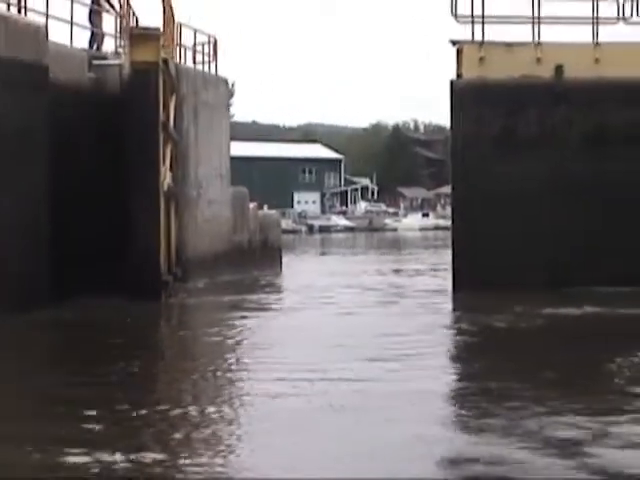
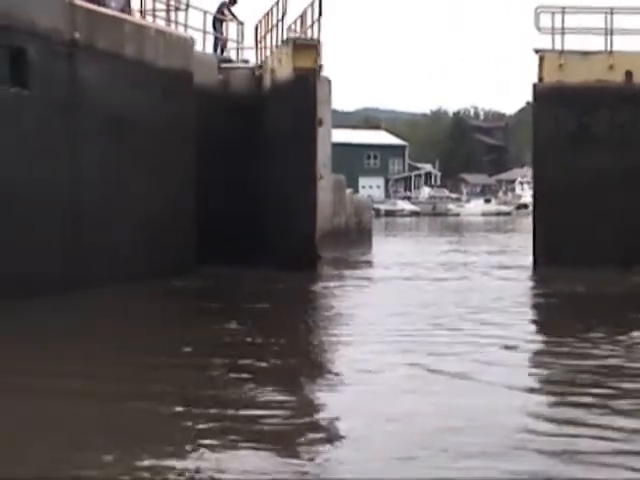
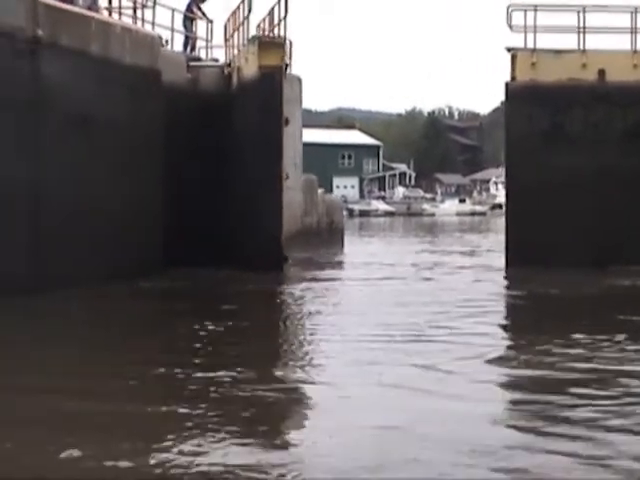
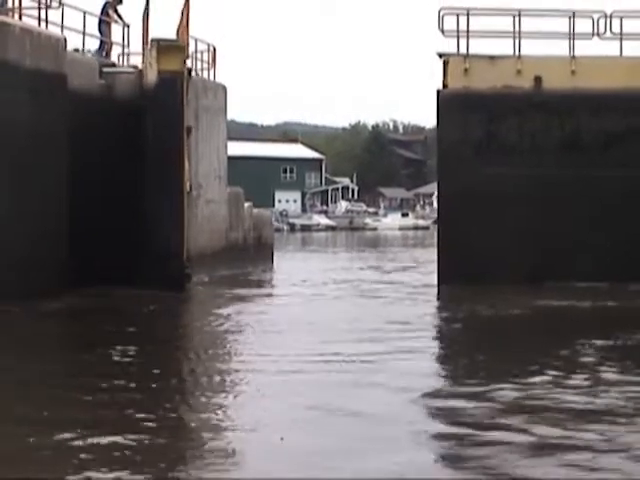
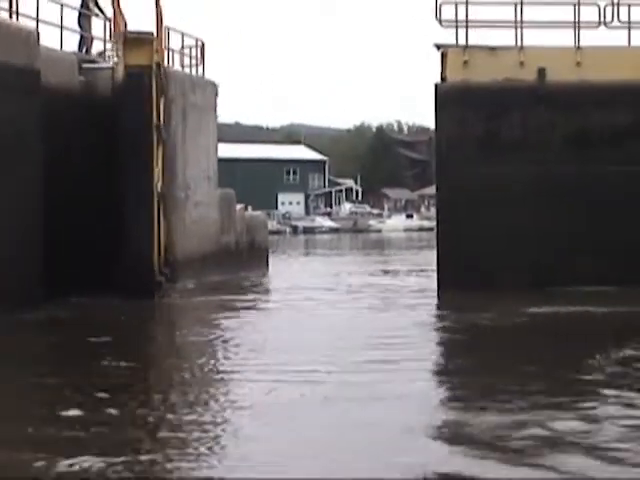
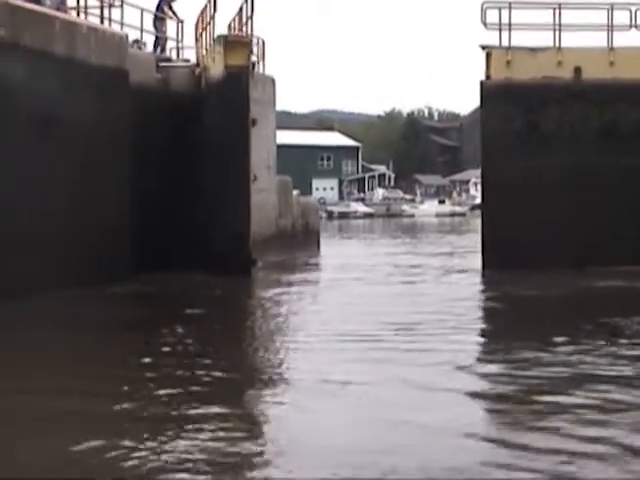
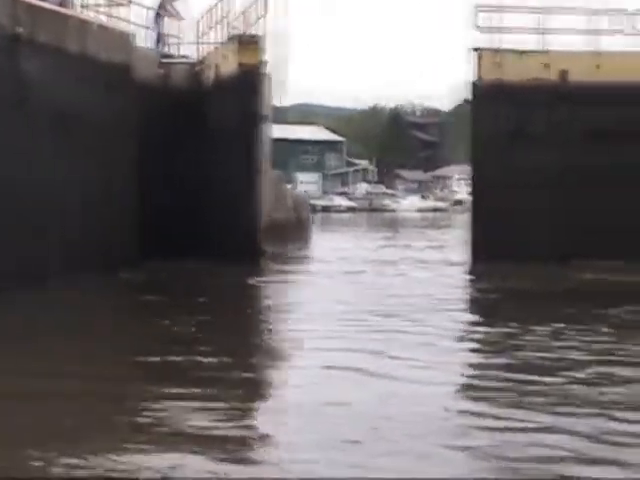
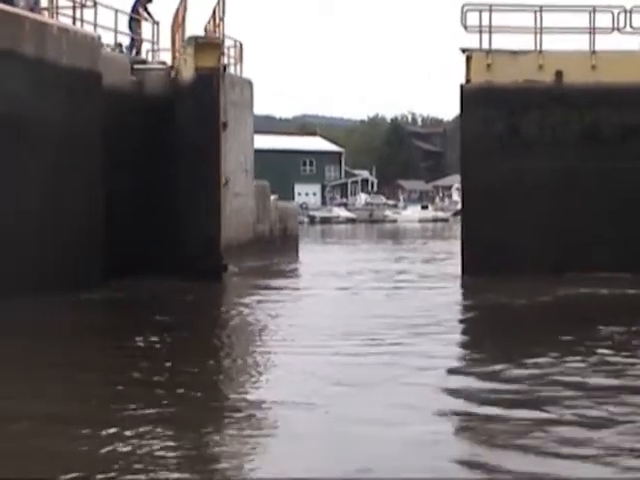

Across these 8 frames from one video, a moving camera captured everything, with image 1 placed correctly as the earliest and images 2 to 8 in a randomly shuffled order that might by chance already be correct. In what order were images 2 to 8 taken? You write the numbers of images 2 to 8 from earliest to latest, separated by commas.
5, 4, 8, 6, 3, 2, 7
